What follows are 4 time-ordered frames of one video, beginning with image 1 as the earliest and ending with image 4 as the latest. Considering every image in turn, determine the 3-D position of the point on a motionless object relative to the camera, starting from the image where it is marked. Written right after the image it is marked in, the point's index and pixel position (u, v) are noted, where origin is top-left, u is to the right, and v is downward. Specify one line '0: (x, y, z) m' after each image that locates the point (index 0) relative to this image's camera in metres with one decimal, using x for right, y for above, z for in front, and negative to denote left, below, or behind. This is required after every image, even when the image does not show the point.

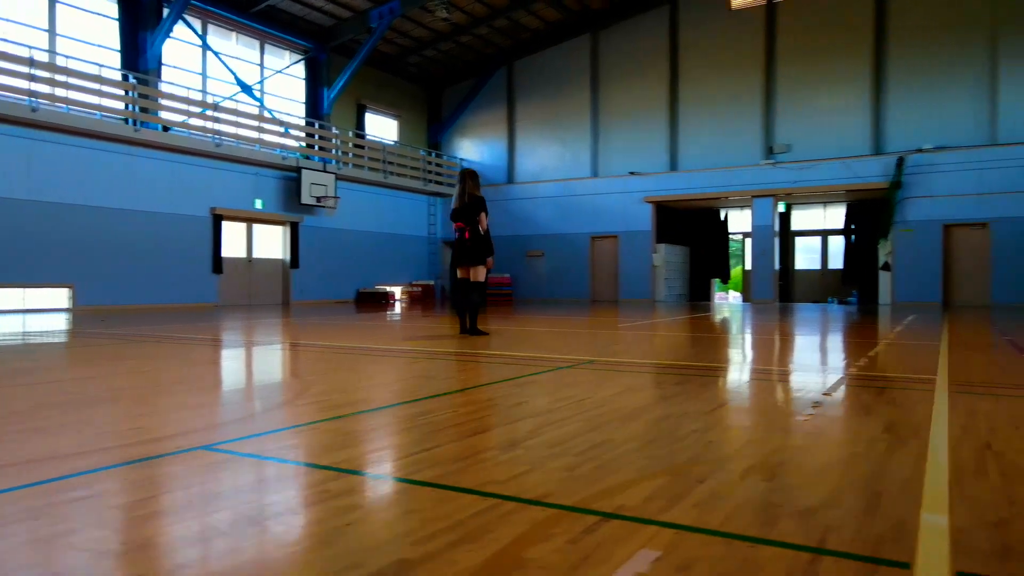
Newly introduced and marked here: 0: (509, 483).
0: (0.0, -0.4, +1.3) m
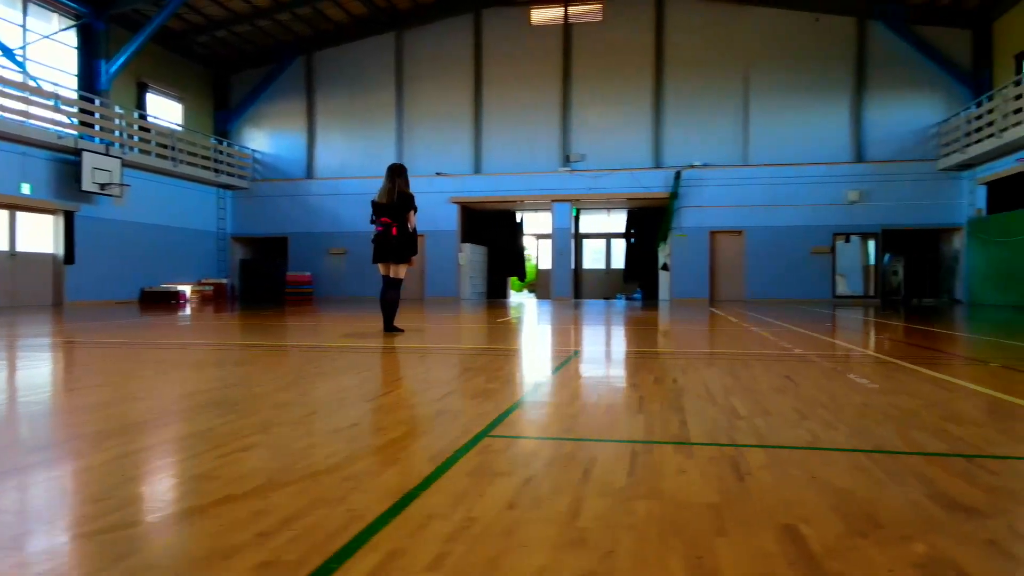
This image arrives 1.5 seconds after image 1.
0: (+0.6, -0.3, +1.5) m
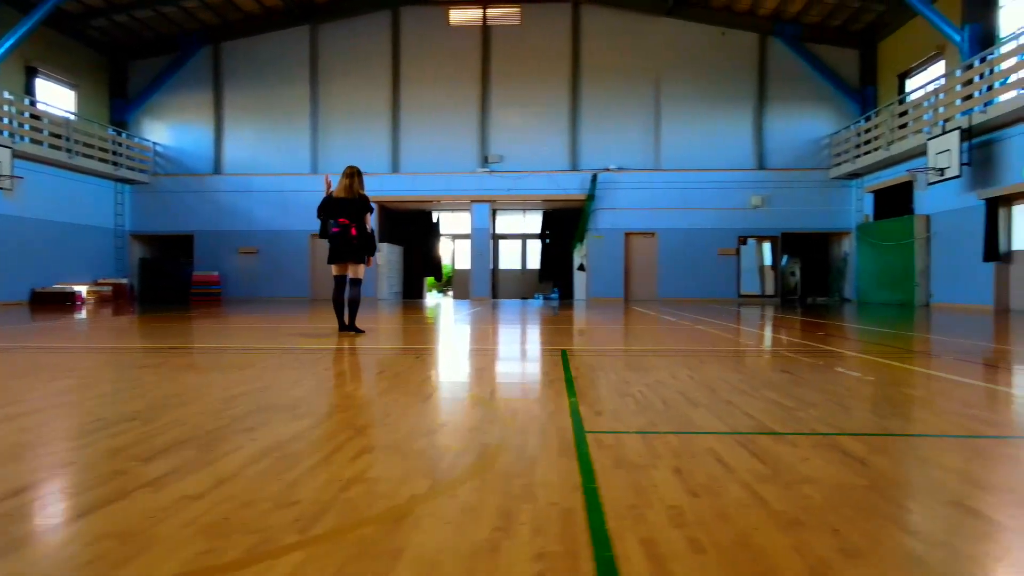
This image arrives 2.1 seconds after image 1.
0: (+0.8, -0.3, +1.6) m
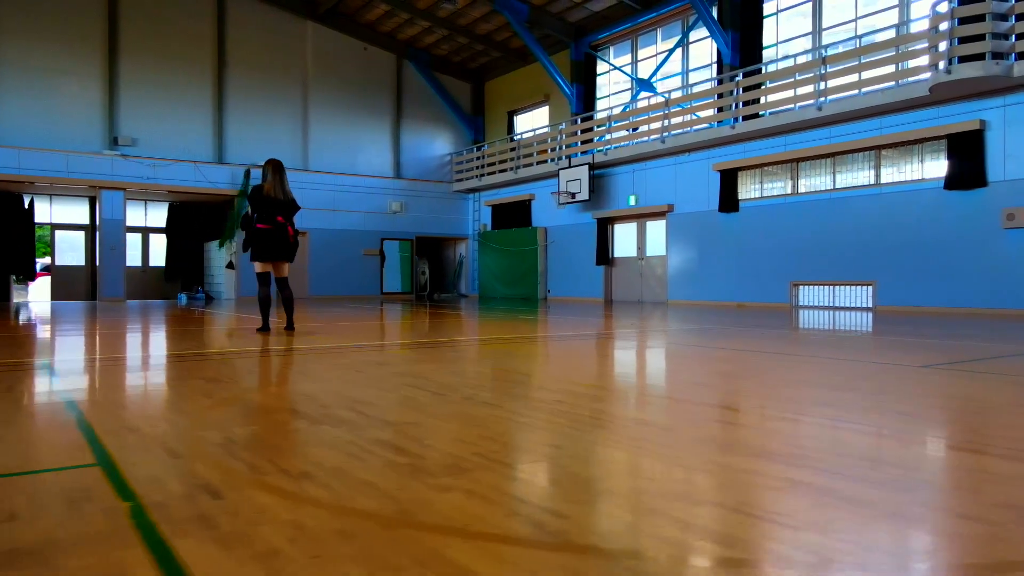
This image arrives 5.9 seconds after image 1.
0: (+2.0, -0.3, +3.2) m
